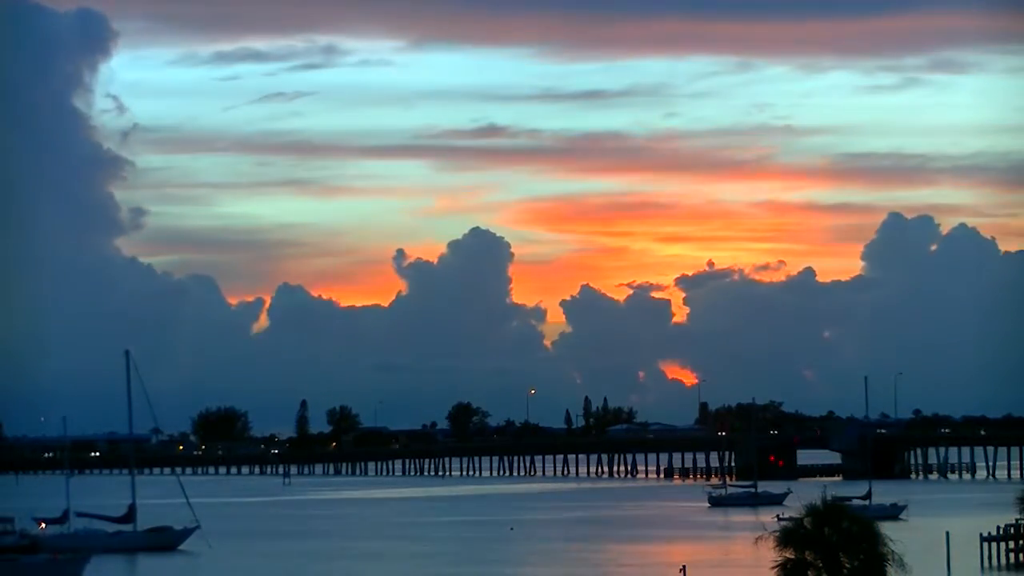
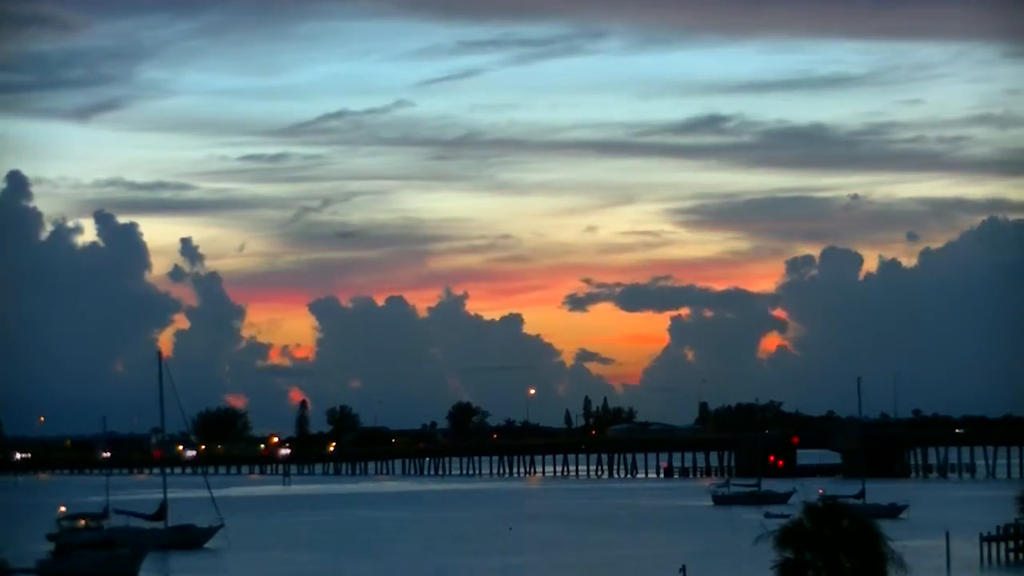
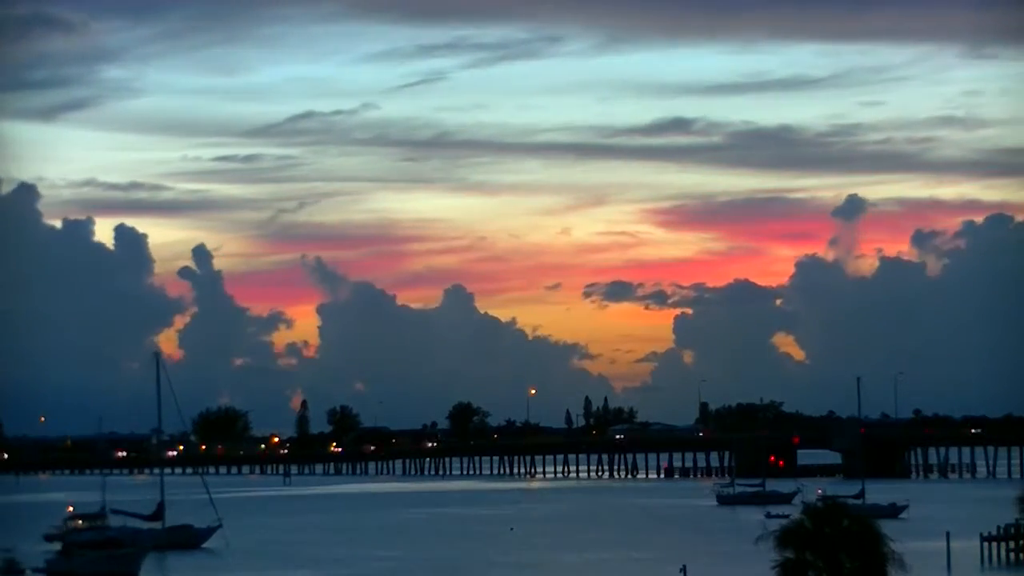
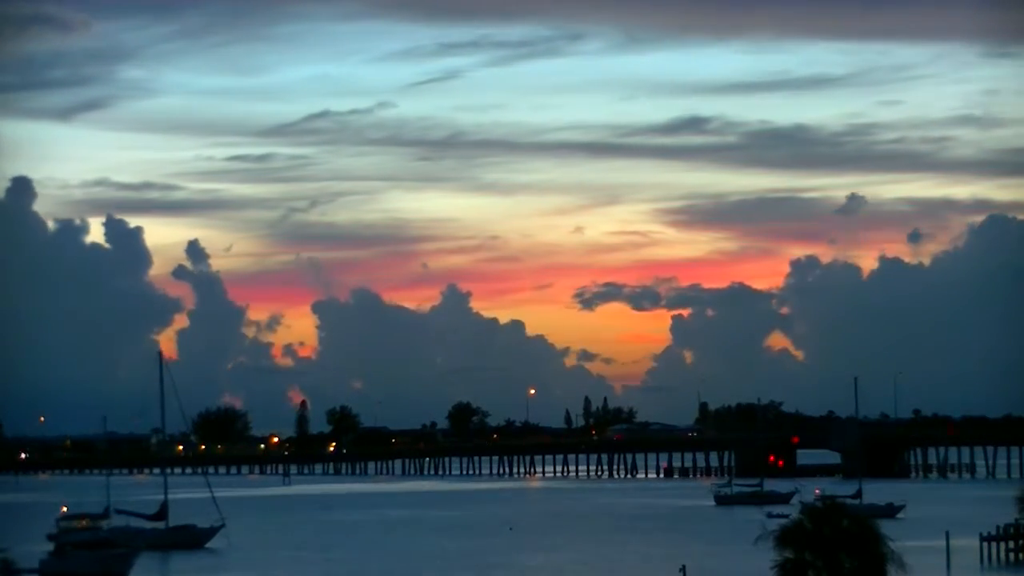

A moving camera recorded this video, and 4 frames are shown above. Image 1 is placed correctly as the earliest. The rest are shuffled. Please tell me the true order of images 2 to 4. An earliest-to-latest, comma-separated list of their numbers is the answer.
3, 4, 2
